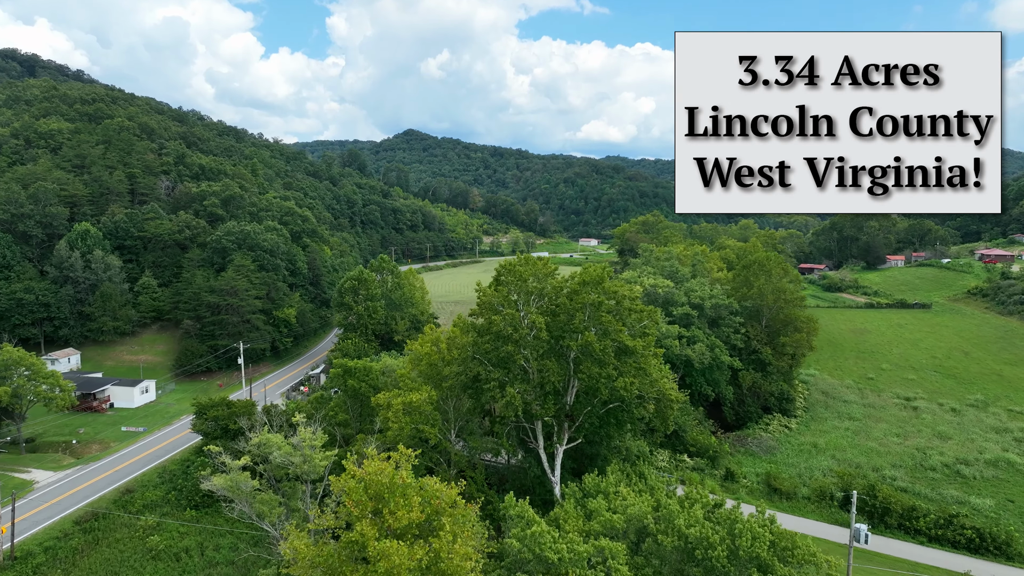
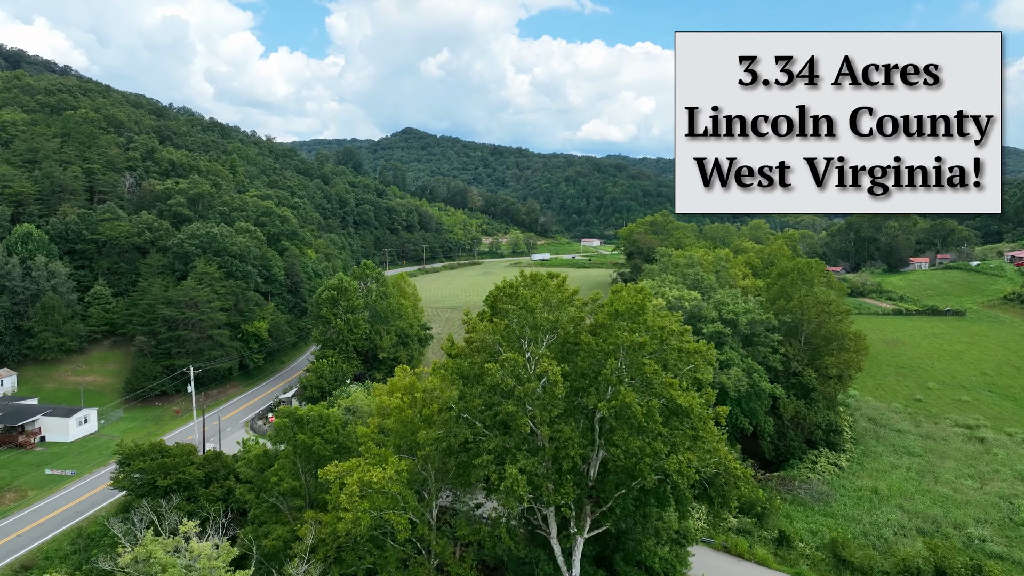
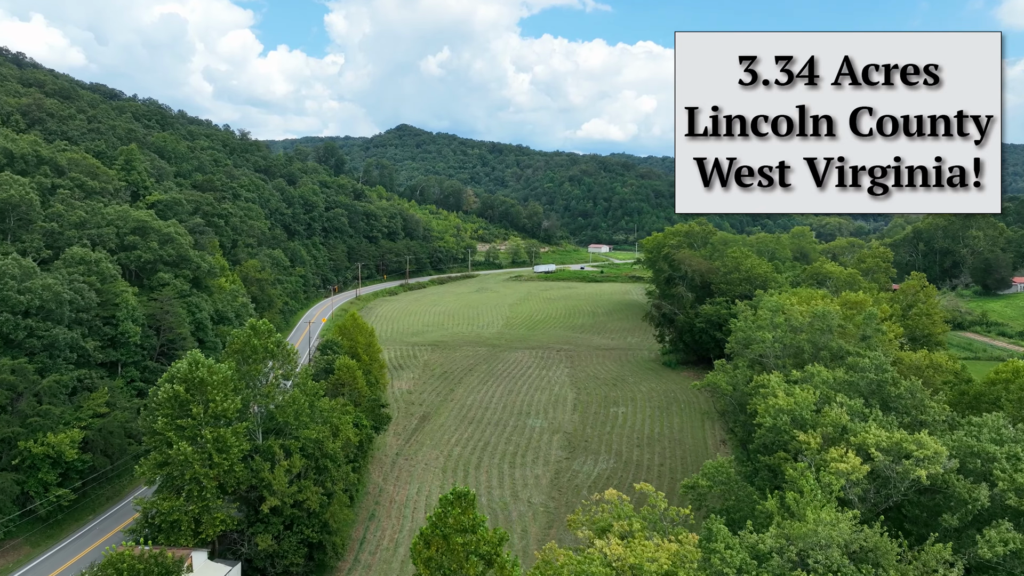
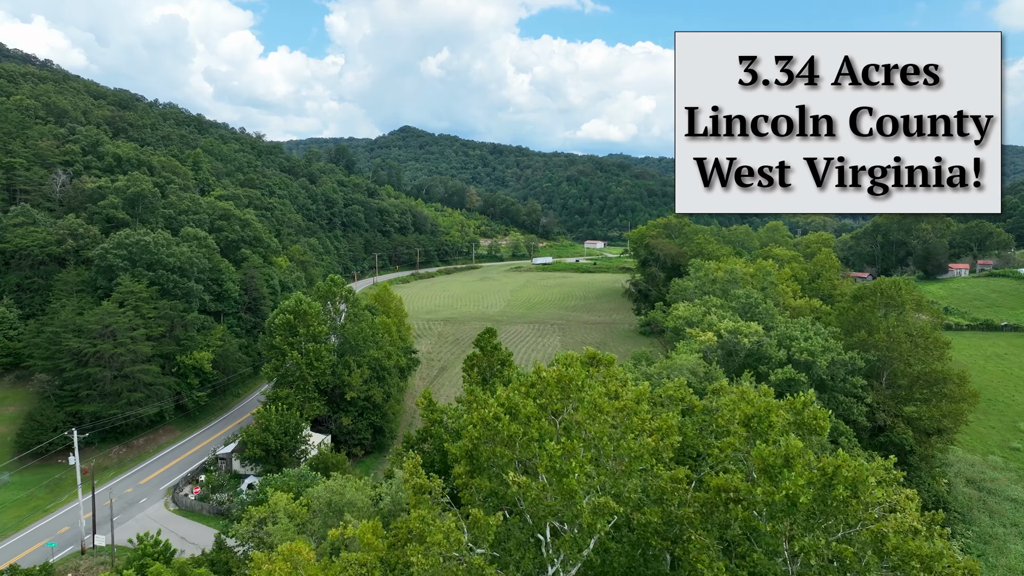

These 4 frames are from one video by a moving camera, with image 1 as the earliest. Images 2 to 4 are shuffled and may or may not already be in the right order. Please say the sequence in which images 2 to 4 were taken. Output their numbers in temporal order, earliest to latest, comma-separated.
2, 4, 3
